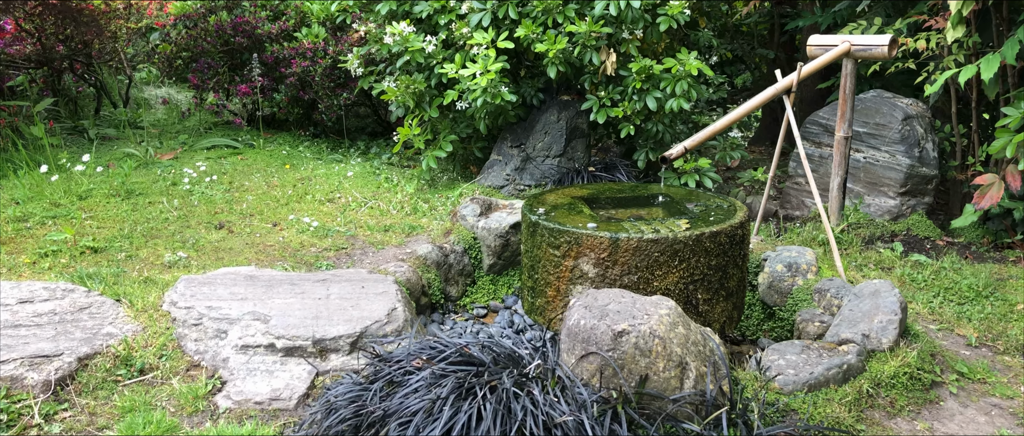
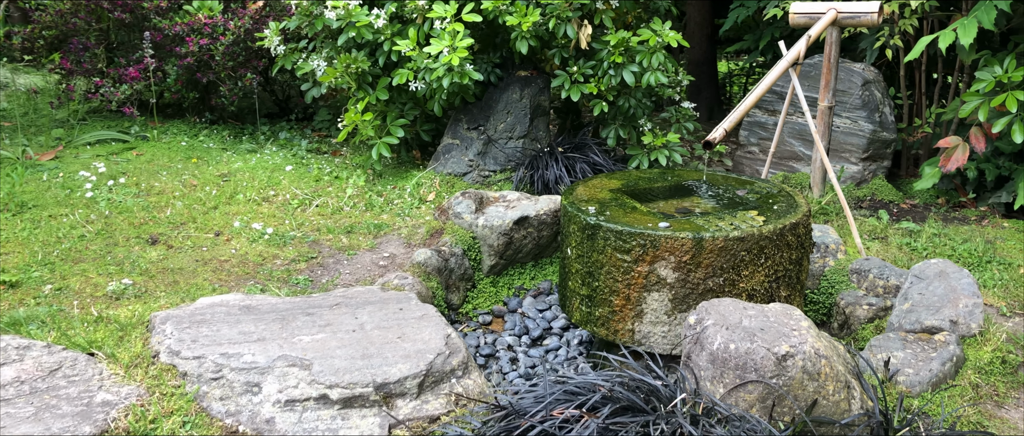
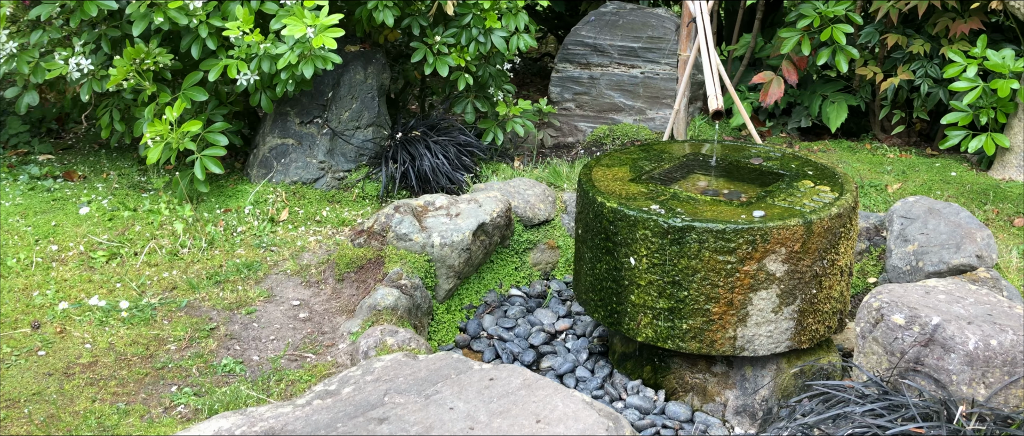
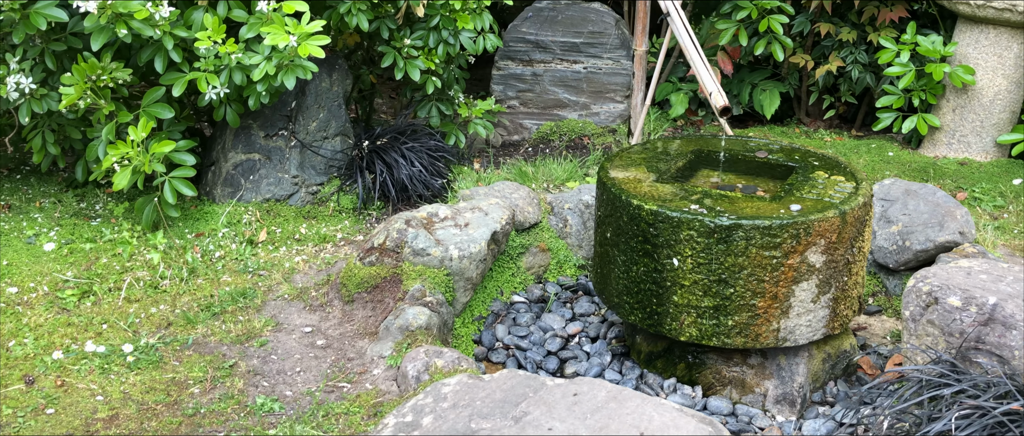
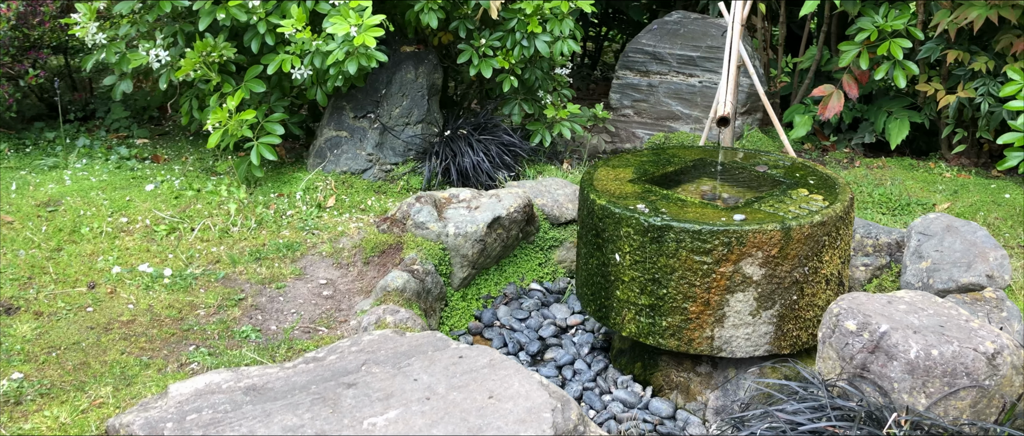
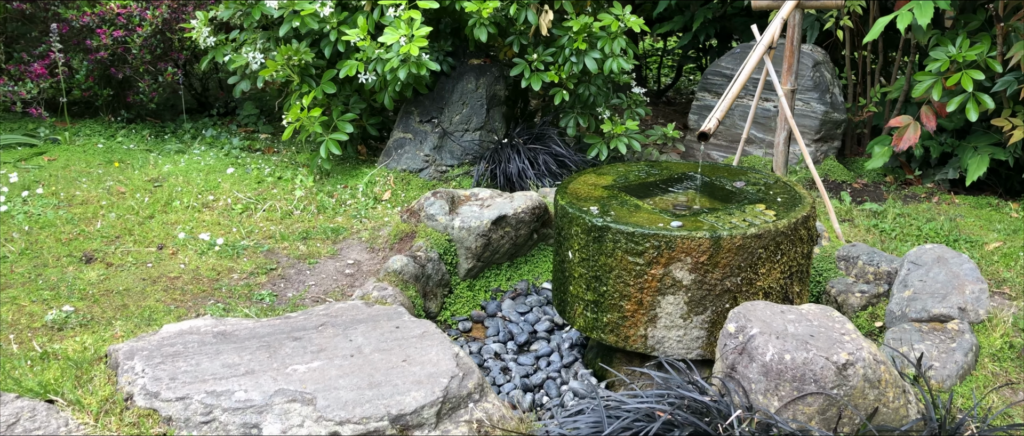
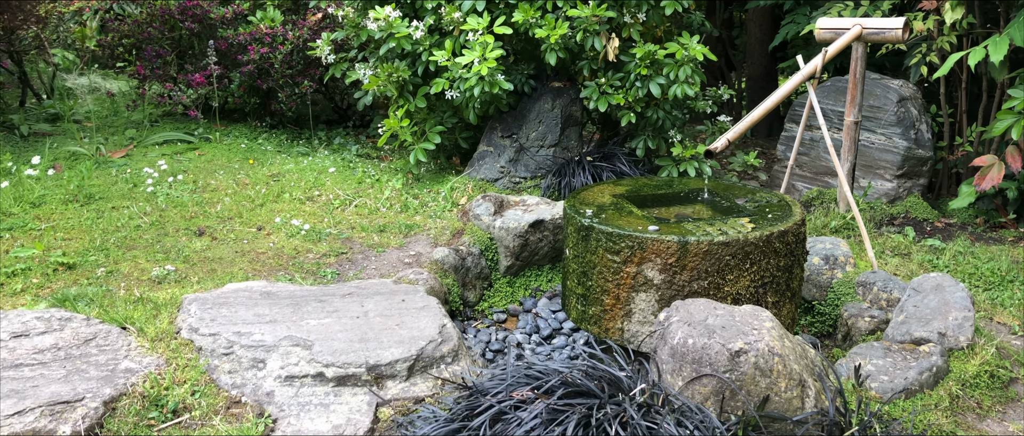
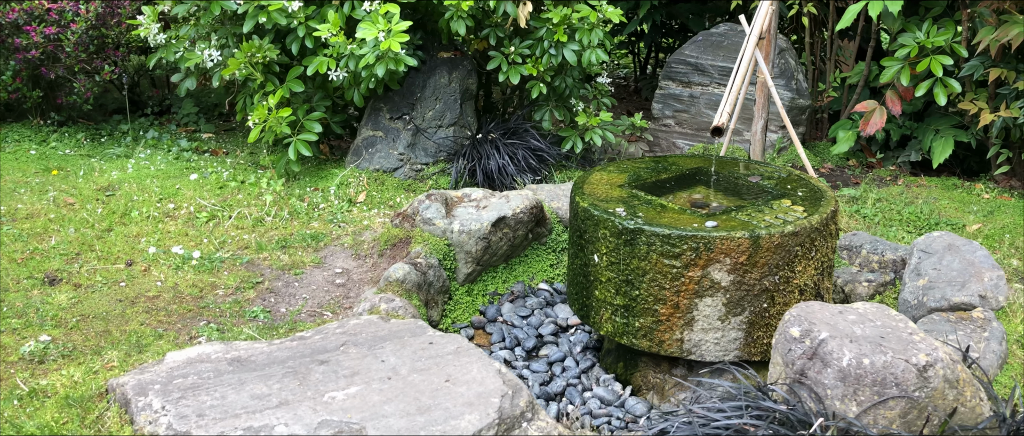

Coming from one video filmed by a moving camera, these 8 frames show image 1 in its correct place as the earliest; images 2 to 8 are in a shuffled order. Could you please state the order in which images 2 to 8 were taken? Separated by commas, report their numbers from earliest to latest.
7, 2, 6, 8, 5, 3, 4
